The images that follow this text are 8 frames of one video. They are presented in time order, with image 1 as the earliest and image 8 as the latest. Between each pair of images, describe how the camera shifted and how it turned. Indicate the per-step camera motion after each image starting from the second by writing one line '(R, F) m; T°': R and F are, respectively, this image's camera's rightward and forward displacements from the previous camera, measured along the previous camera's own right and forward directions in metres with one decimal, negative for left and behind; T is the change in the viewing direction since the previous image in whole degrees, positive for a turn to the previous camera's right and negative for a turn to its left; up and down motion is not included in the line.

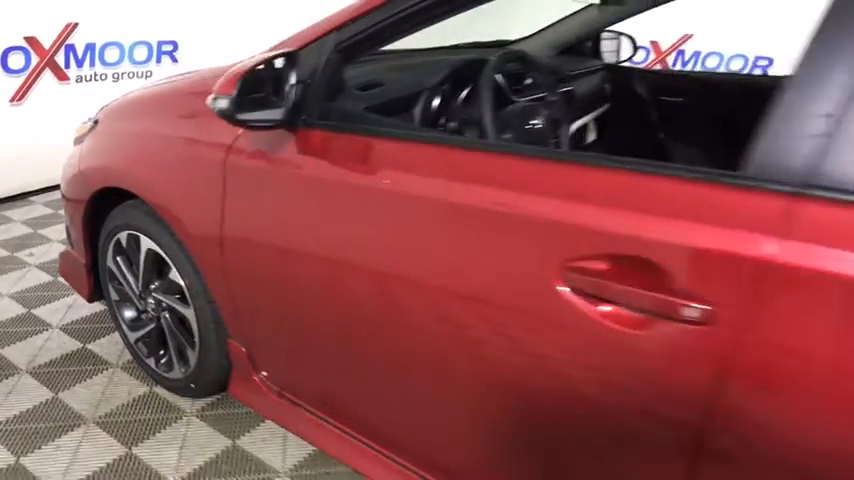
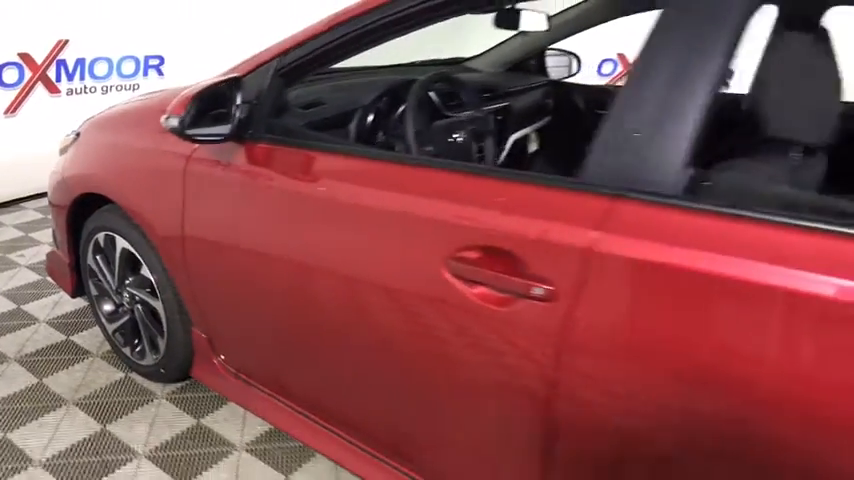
(+0.2, -0.2) m; 0°
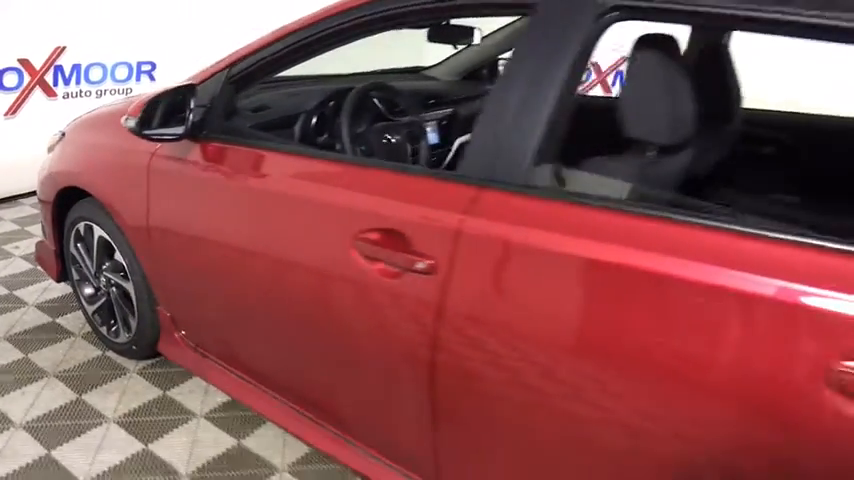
(+0.2, -0.2) m; -1°
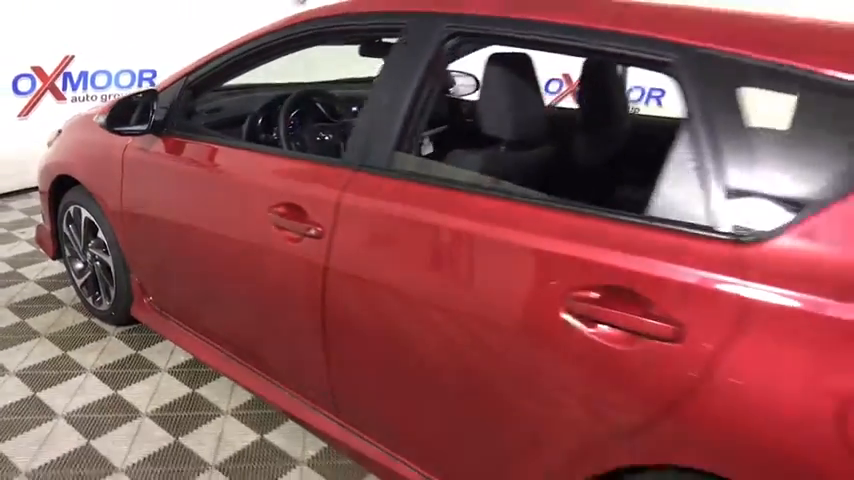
(+0.3, -0.4) m; -2°
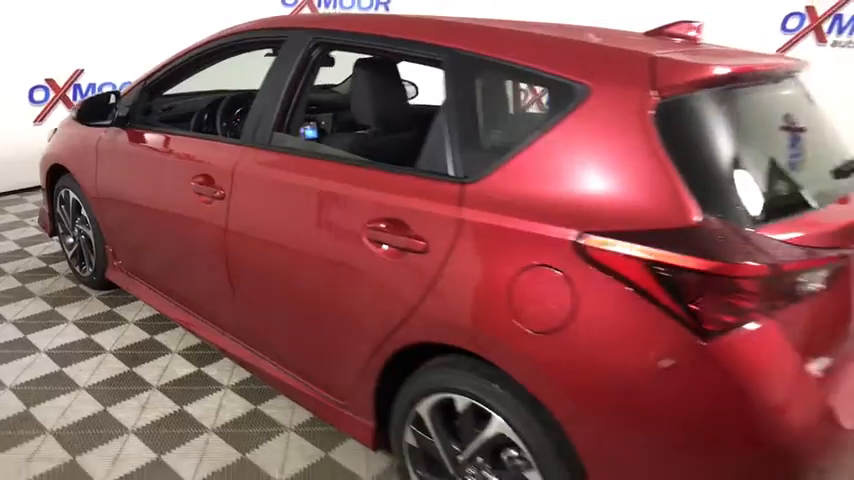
(+0.5, -0.5) m; -3°
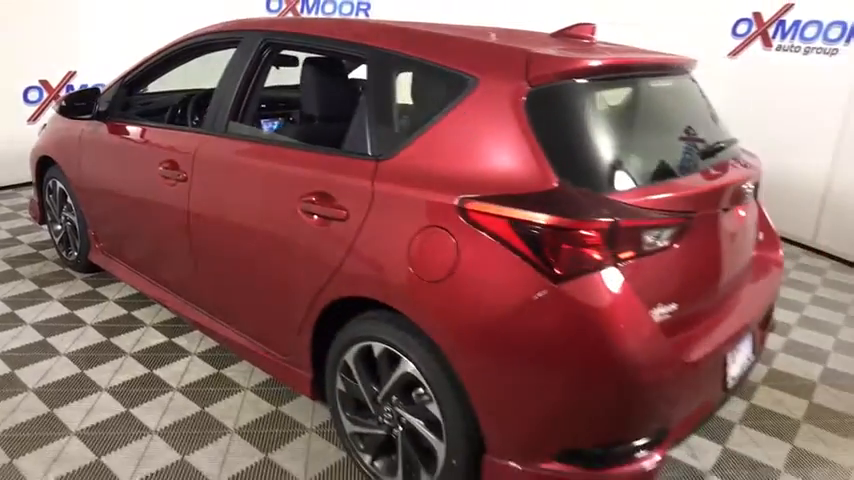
(+0.2, -0.3) m; 0°
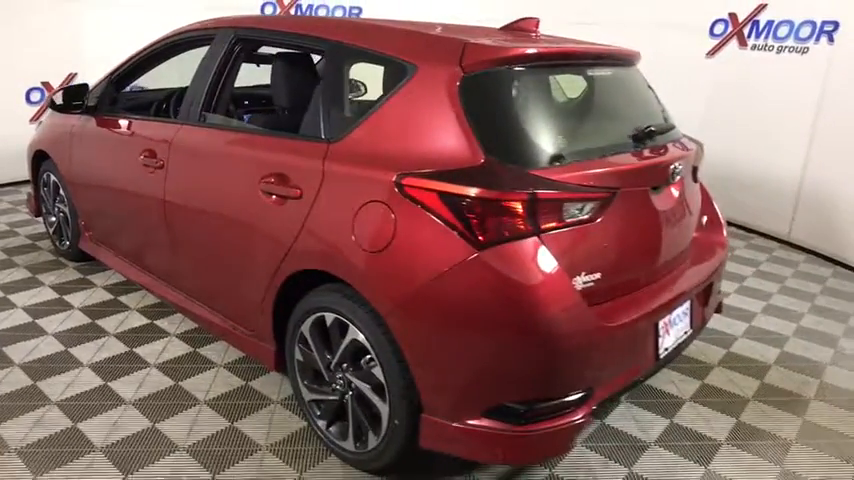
(+0.2, -0.1) m; -1°
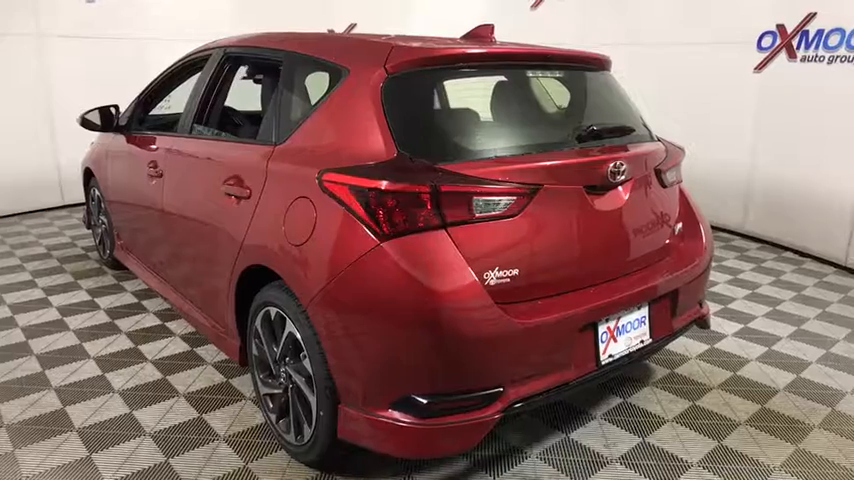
(+0.5, 0.0) m; -9°
